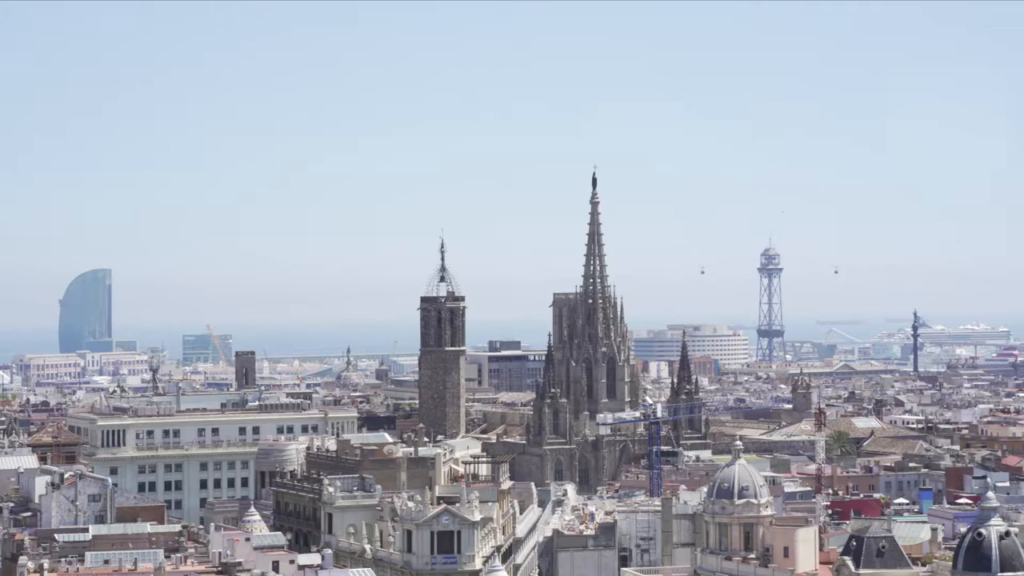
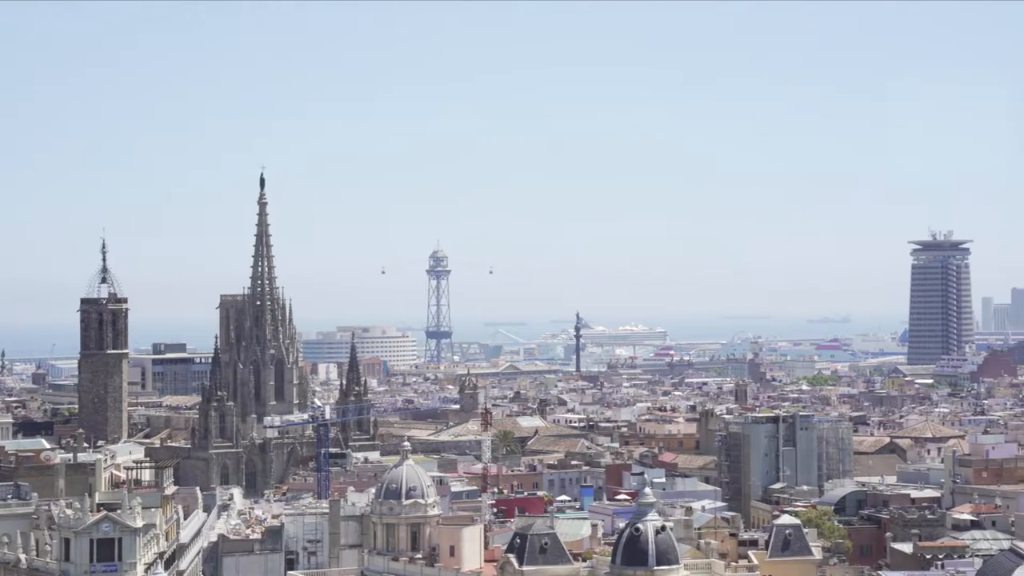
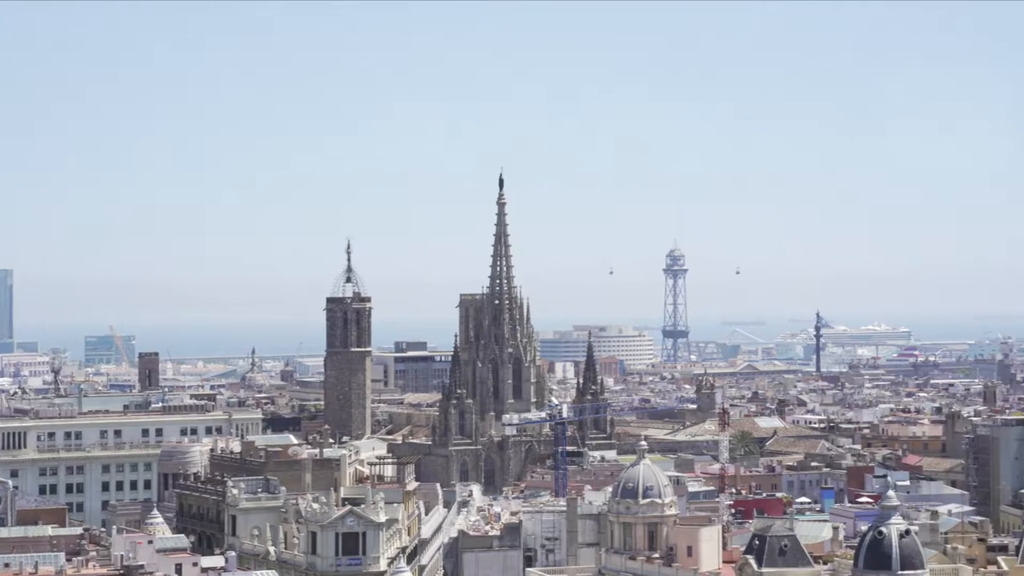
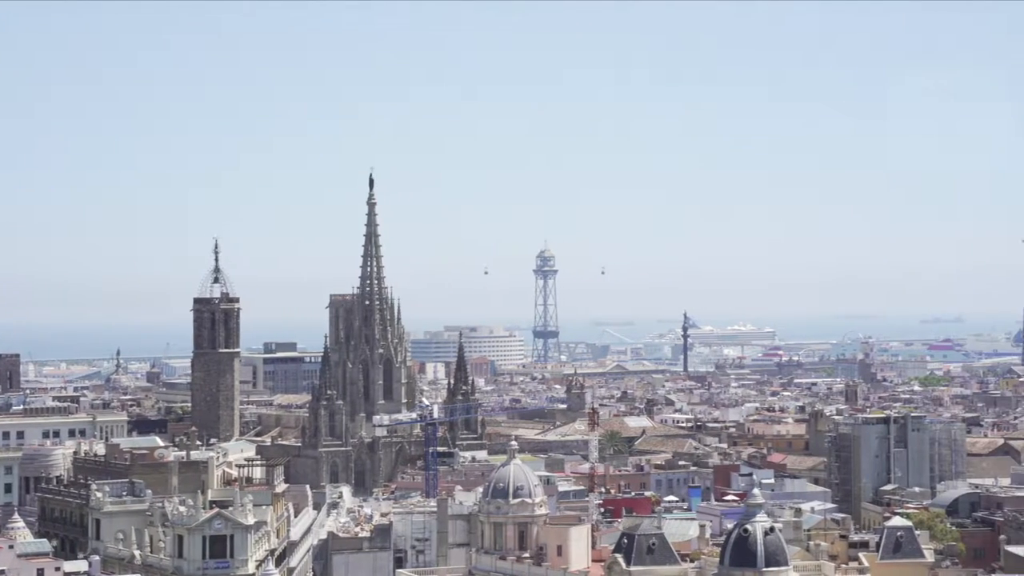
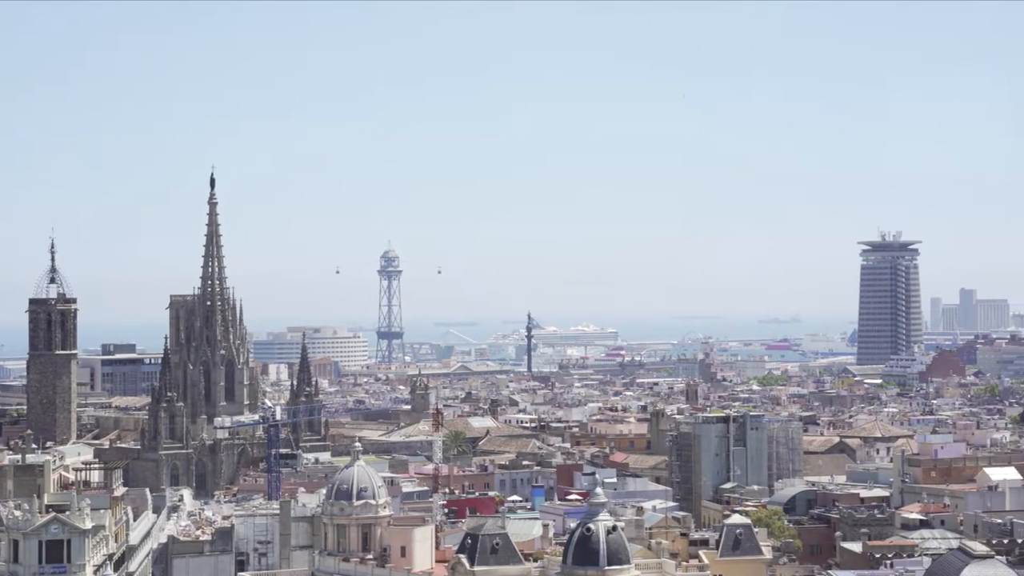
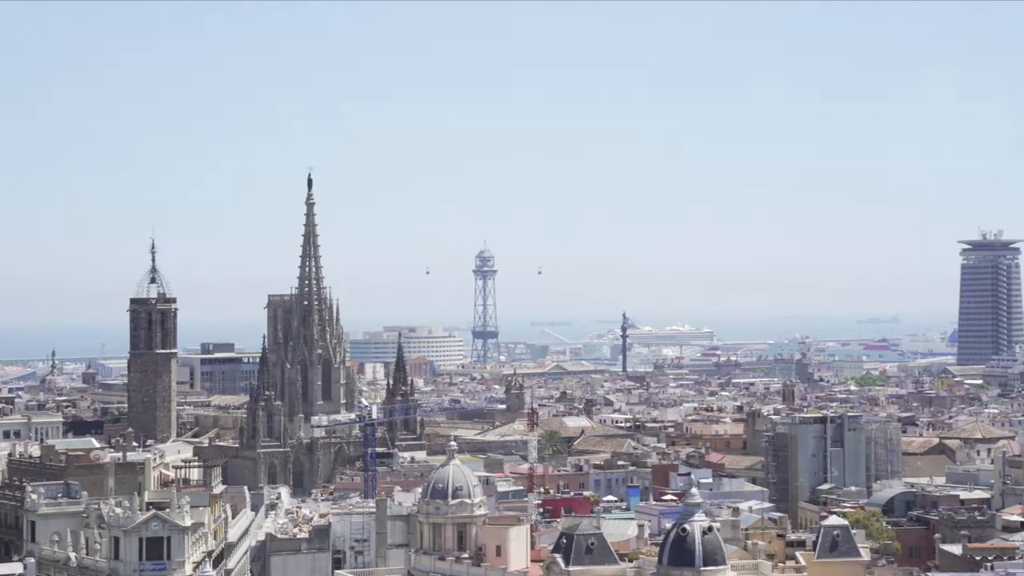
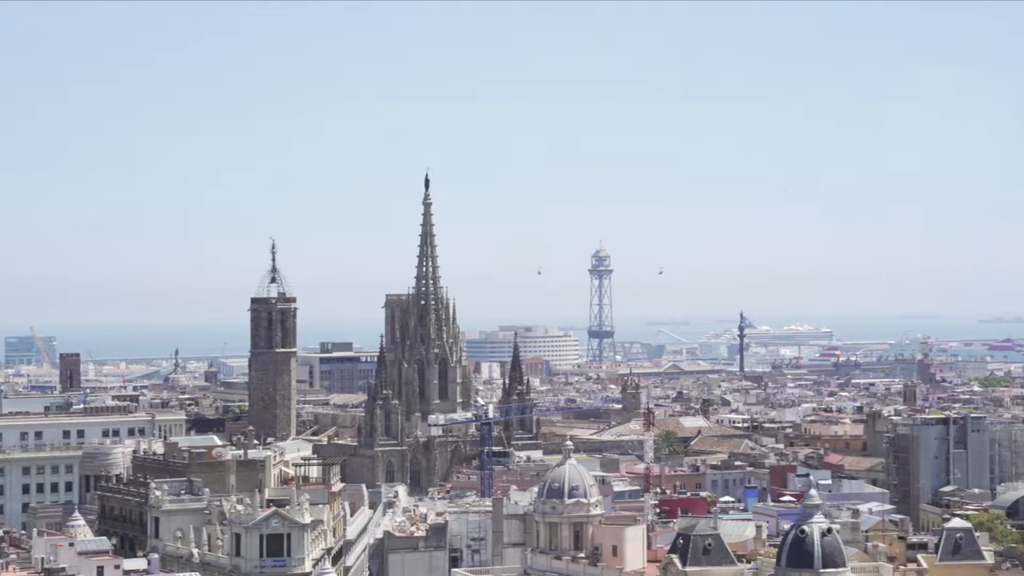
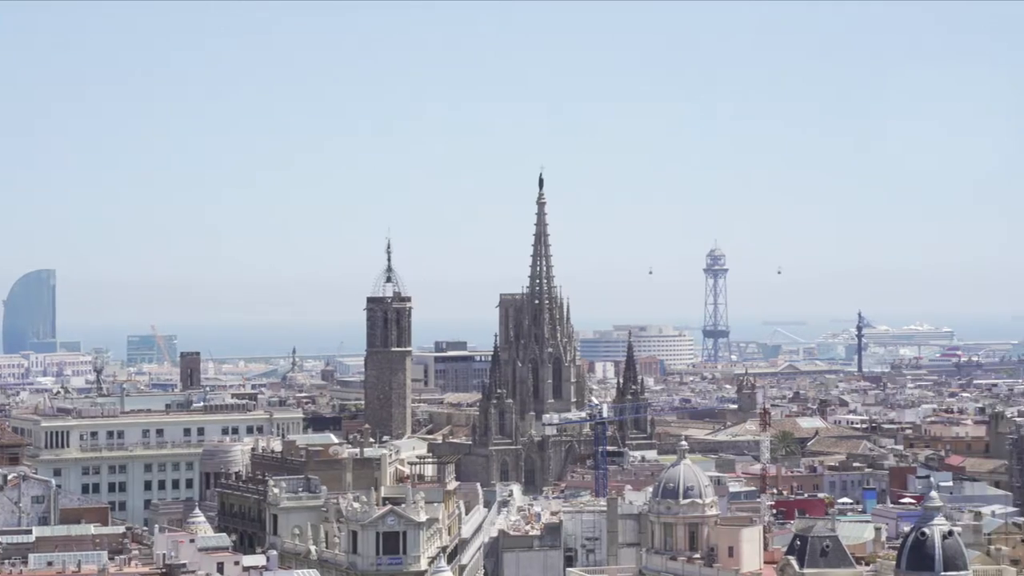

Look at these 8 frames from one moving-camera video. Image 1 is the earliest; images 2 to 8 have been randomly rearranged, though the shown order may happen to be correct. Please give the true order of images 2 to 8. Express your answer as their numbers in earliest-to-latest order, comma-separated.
8, 3, 7, 4, 6, 2, 5
